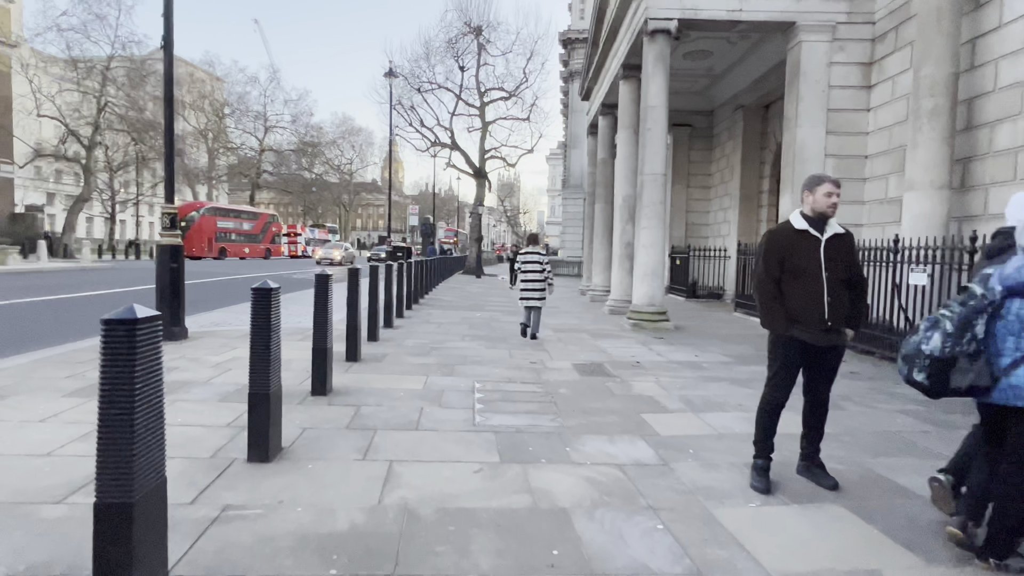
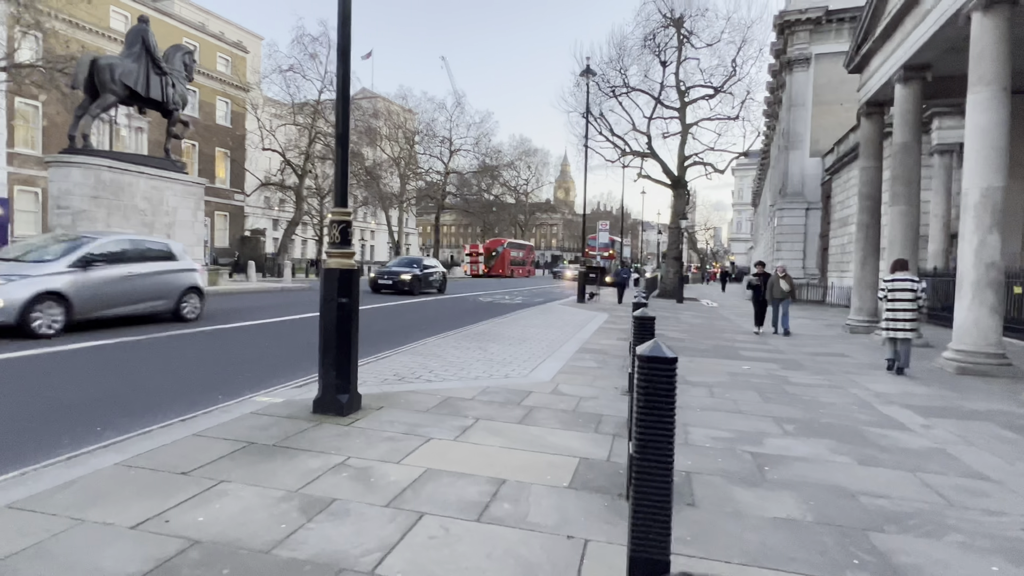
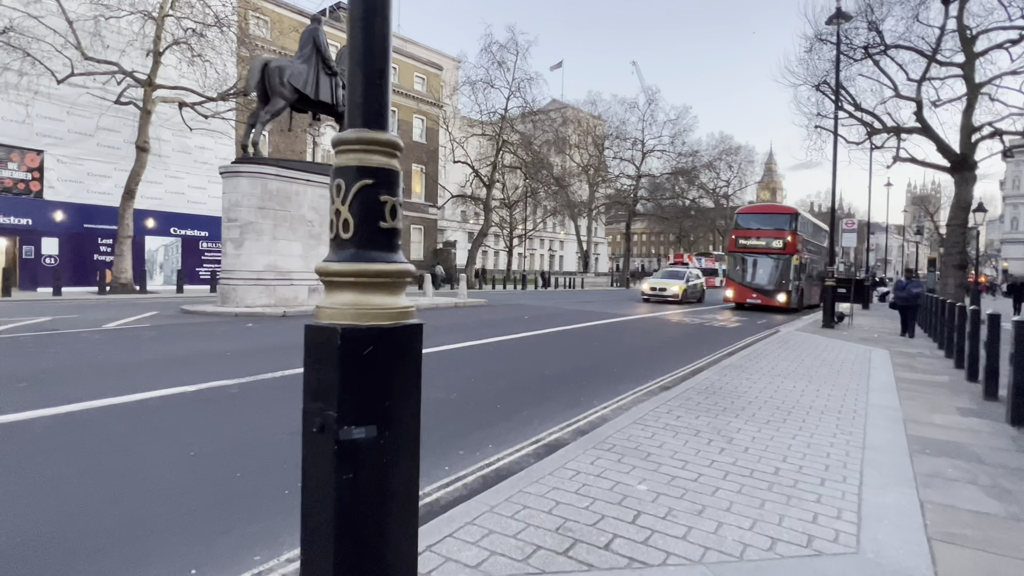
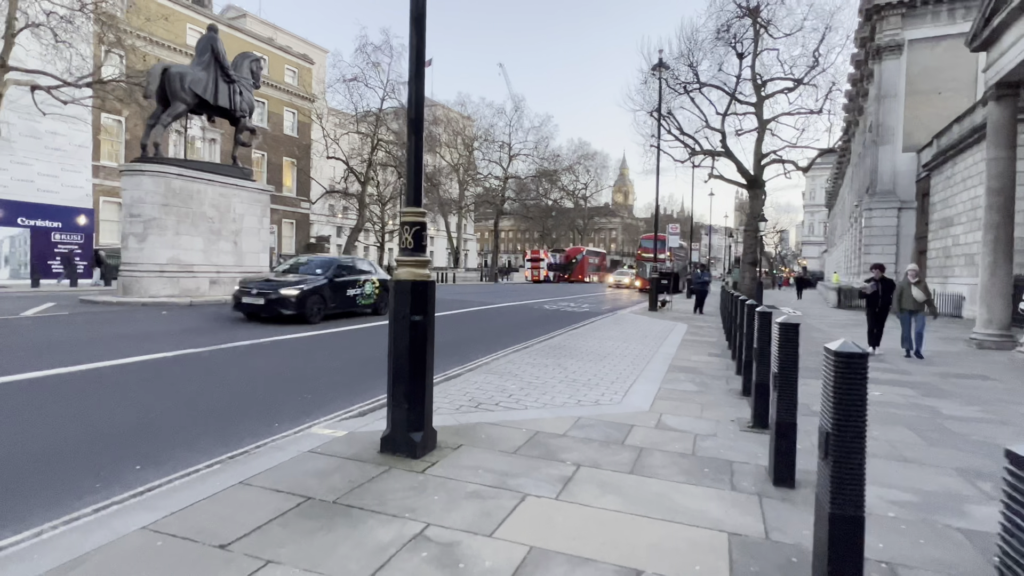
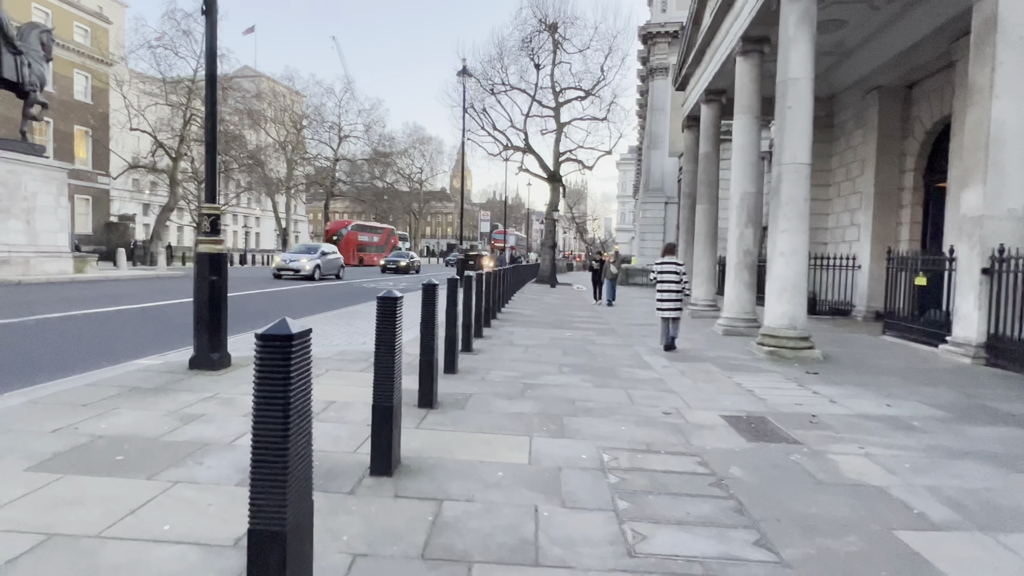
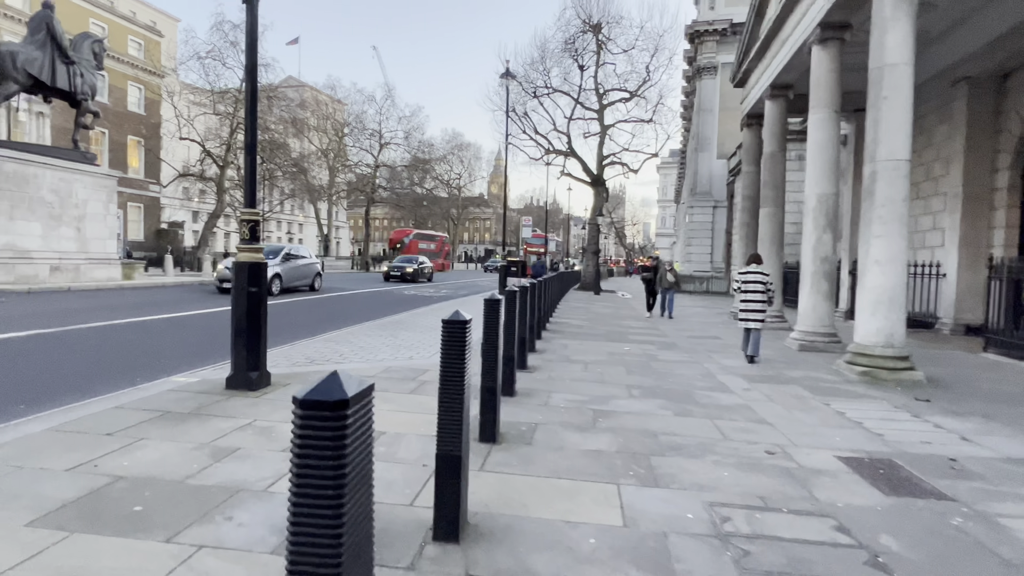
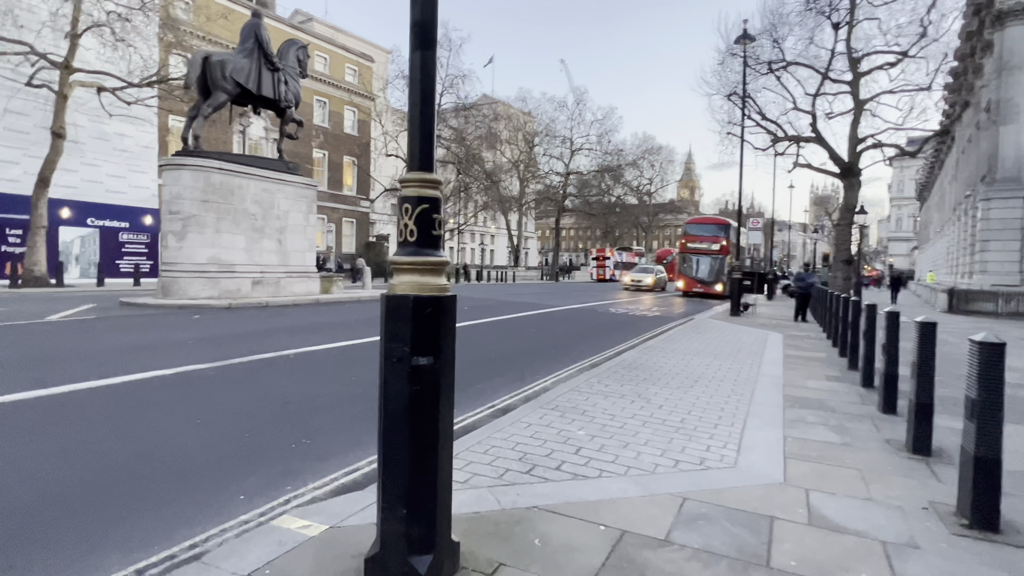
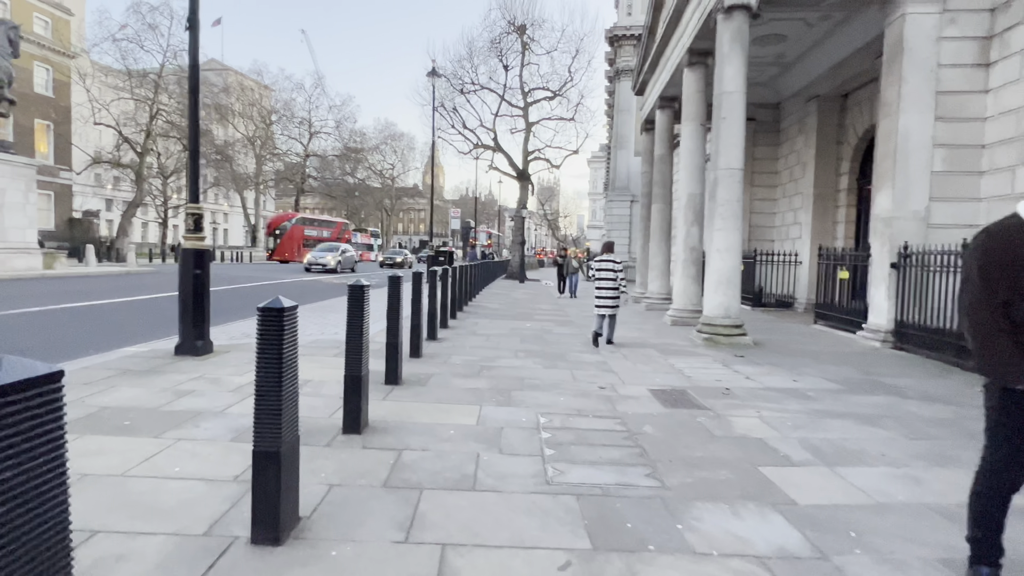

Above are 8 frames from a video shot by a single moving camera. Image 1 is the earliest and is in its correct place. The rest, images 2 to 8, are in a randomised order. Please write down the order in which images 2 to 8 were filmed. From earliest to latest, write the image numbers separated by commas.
8, 5, 6, 2, 4, 7, 3
